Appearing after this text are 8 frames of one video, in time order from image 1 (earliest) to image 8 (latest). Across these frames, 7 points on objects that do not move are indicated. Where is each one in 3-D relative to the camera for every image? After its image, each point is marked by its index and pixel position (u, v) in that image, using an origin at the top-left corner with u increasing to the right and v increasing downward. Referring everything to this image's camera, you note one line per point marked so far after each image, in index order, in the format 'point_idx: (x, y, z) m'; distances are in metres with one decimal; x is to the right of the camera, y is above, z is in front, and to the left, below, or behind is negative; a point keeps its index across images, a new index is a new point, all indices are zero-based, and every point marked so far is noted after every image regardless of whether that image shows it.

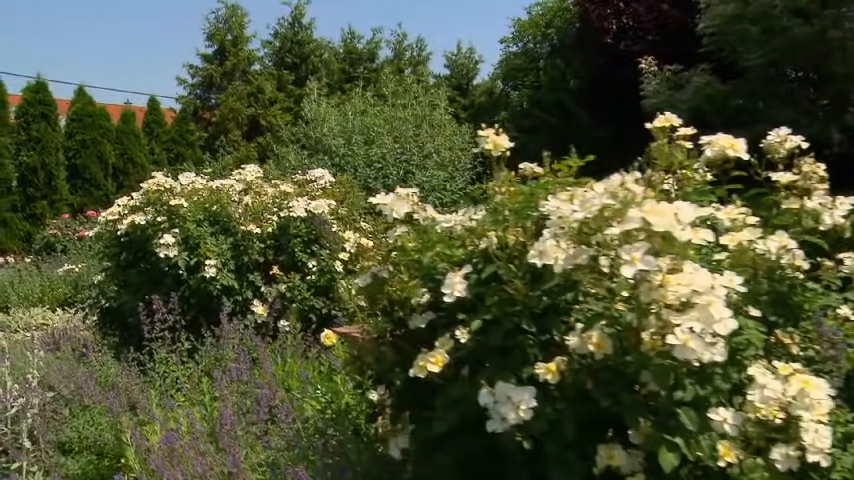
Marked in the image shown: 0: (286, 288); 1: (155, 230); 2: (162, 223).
0: (-0.9, -0.3, +4.9) m
1: (-1.6, +0.1, +4.8) m
2: (-1.6, +0.1, +4.7) m
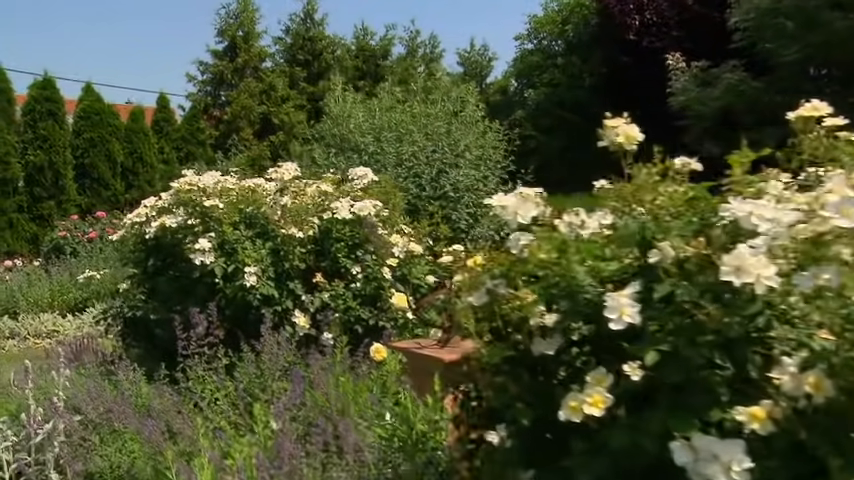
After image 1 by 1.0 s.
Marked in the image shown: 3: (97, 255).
0: (-0.6, -0.3, +4.5) m
1: (-1.3, 0.0, +4.3) m
2: (-1.3, +0.1, +4.3) m
3: (-4.0, -0.2, +9.8) m
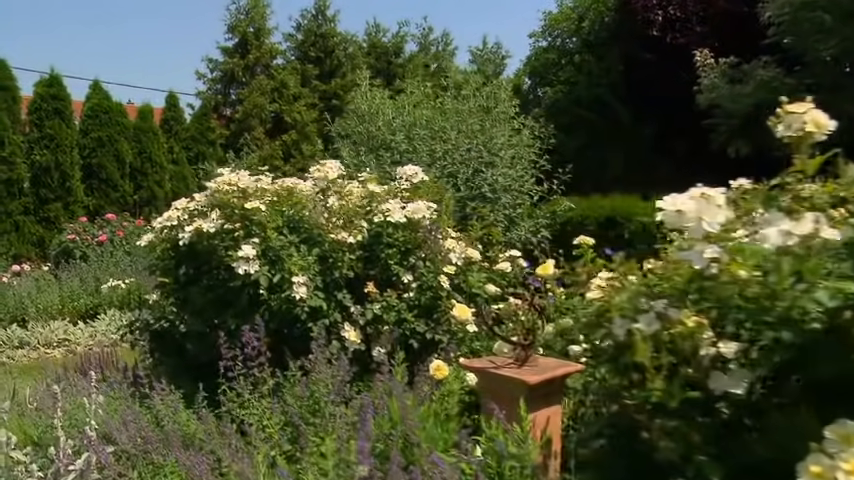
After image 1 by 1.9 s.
0: (-0.2, -0.4, +4.1) m
1: (-1.0, 0.0, +3.9) m
2: (-1.0, 0.0, +3.9) m
3: (-3.7, -0.3, +9.4) m
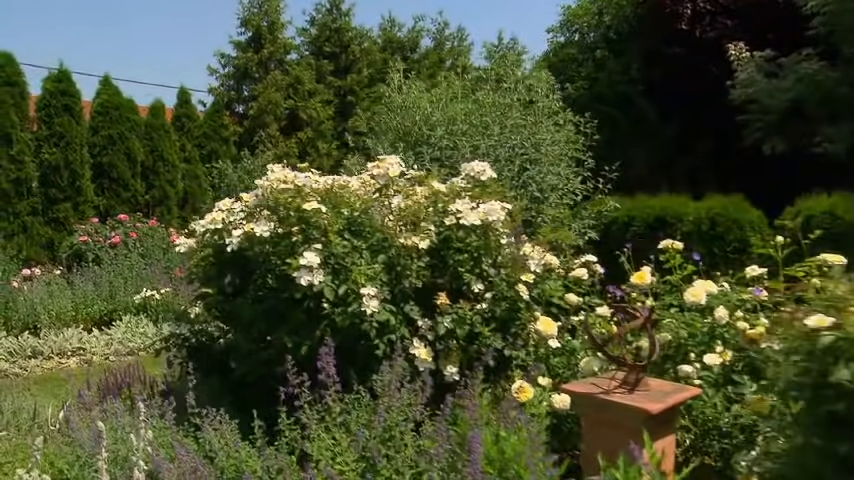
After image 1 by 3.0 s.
0: (+0.1, -0.4, +3.6) m
1: (-0.6, 0.0, +3.4) m
2: (-0.6, 0.0, +3.4) m
3: (-3.4, -0.3, +8.9) m
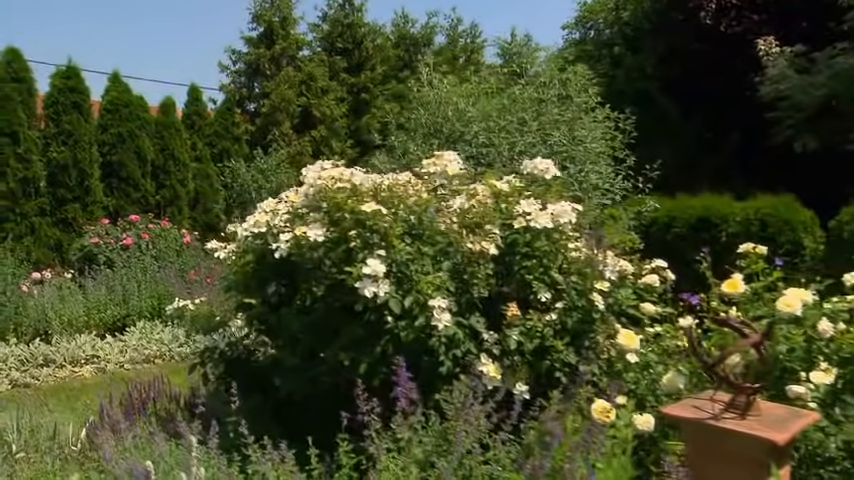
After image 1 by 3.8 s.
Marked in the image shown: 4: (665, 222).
0: (+0.4, -0.4, +3.3) m
1: (-0.4, 0.0, +3.1) m
2: (-0.3, 0.0, +3.1) m
3: (-3.1, -0.3, +8.6) m
4: (+2.1, +0.2, +6.9) m
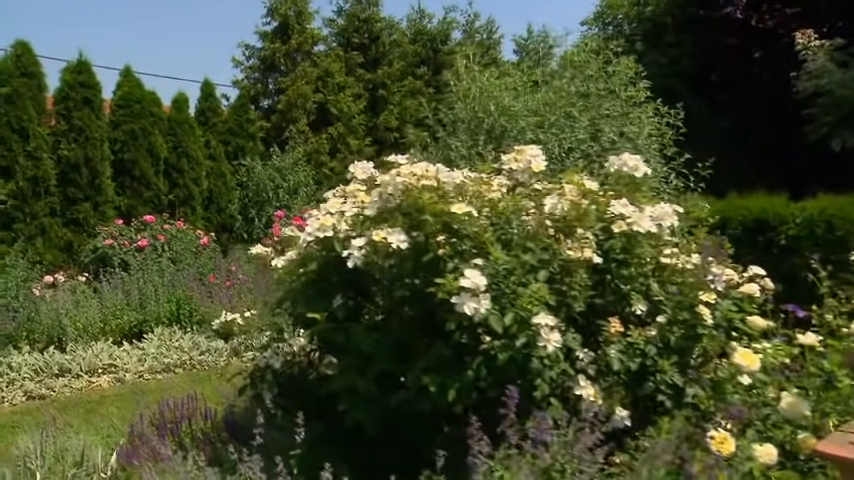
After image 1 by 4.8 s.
0: (+0.7, -0.4, +2.9) m
1: (0.0, -0.1, +2.7) m
2: (0.0, 0.0, +2.7) m
3: (-2.8, -0.3, +8.2) m
4: (+2.4, +0.1, +6.5) m
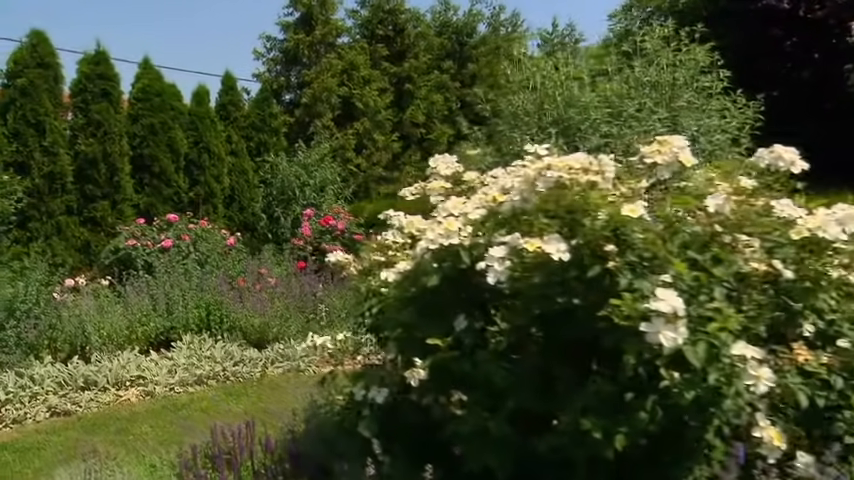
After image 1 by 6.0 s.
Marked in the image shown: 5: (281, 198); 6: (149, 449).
0: (+1.1, -0.4, +2.3) m
1: (+0.4, -0.1, +2.2) m
2: (+0.4, 0.0, +2.1) m
3: (-2.4, -0.3, +7.7) m
4: (+2.8, +0.1, +5.9) m
5: (-1.9, +0.6, +10.6) m
6: (-1.5, -1.1, +4.4) m
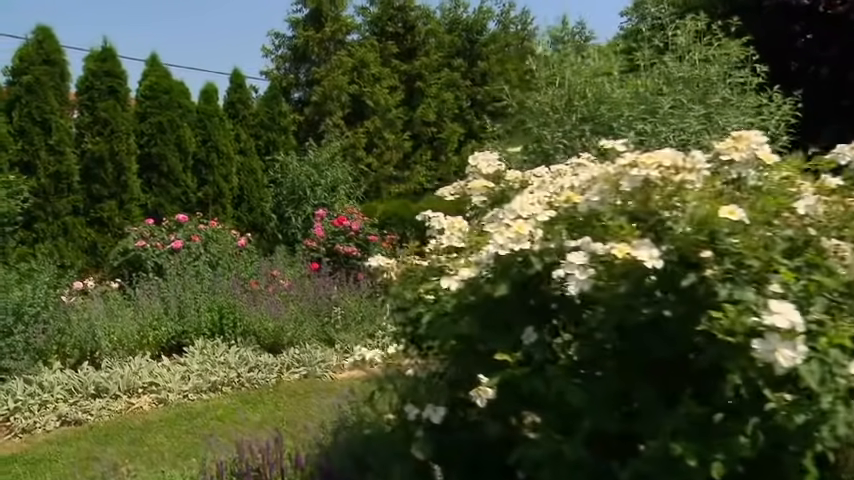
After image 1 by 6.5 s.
0: (+1.3, -0.5, +2.1) m
1: (+0.6, -0.1, +1.9) m
2: (+0.6, -0.1, +1.9) m
3: (-2.2, -0.3, +7.4) m
4: (+3.0, +0.1, +5.7) m
5: (-1.8, +0.5, +10.4) m
6: (-1.4, -1.1, +4.2) m
